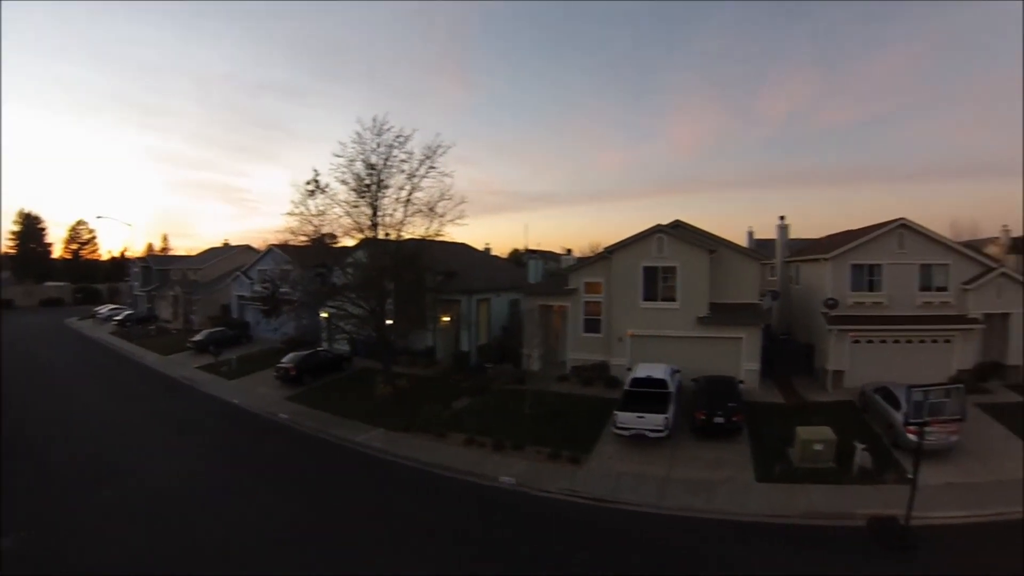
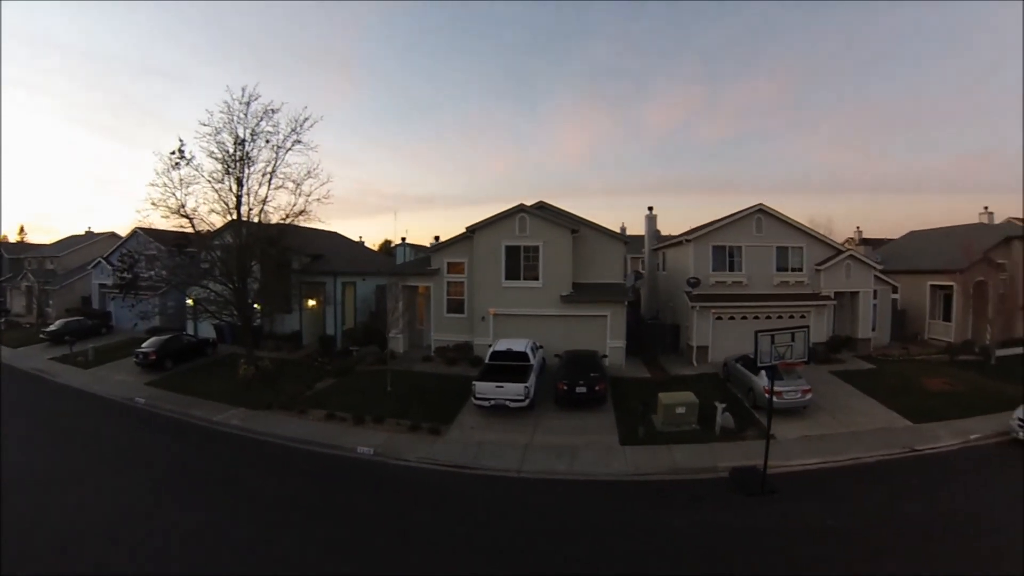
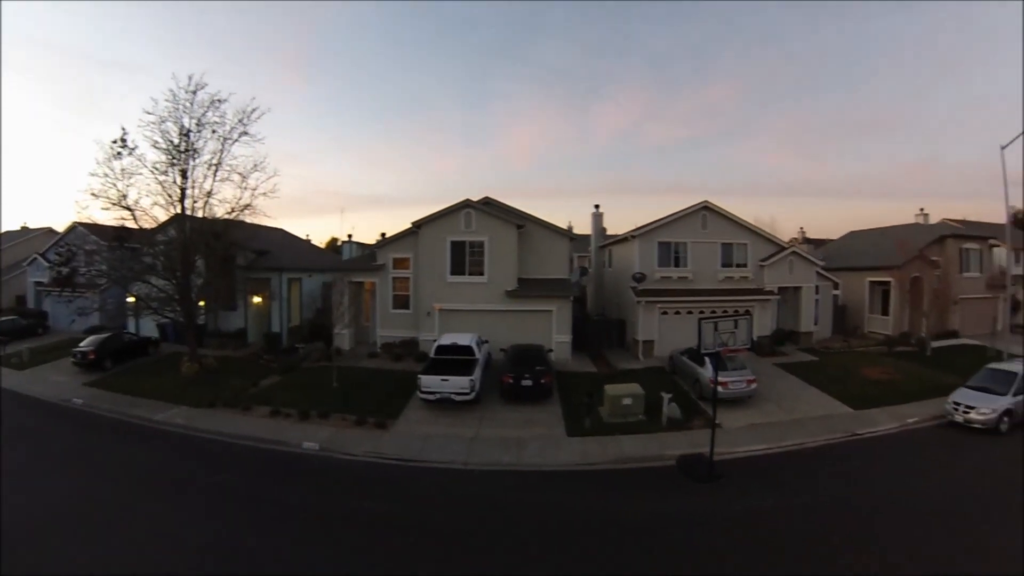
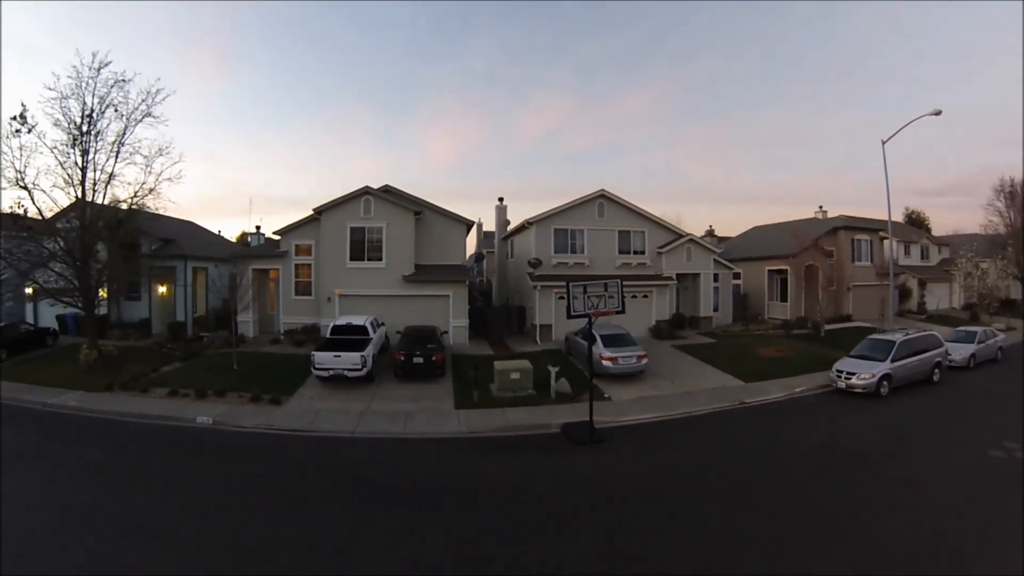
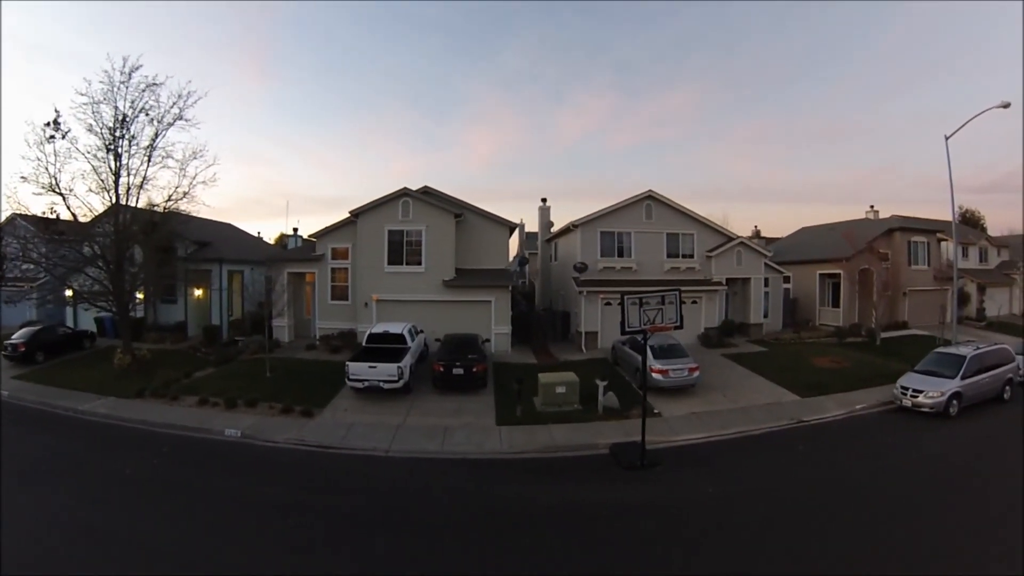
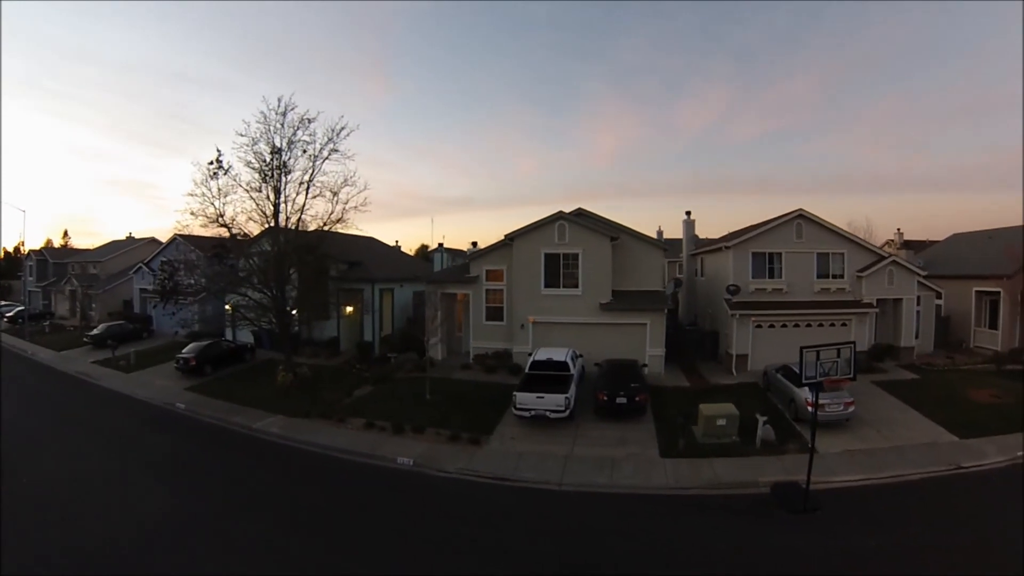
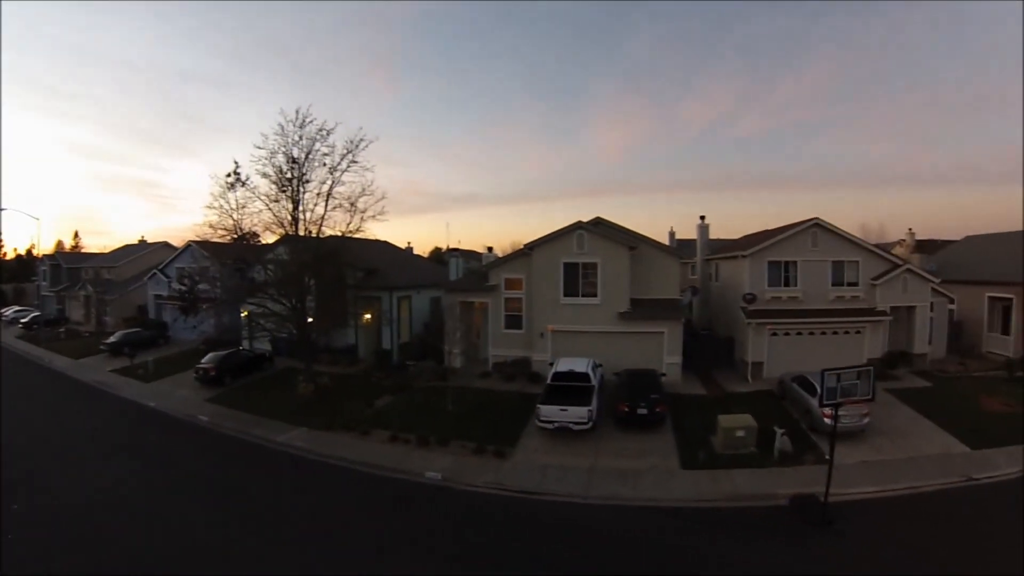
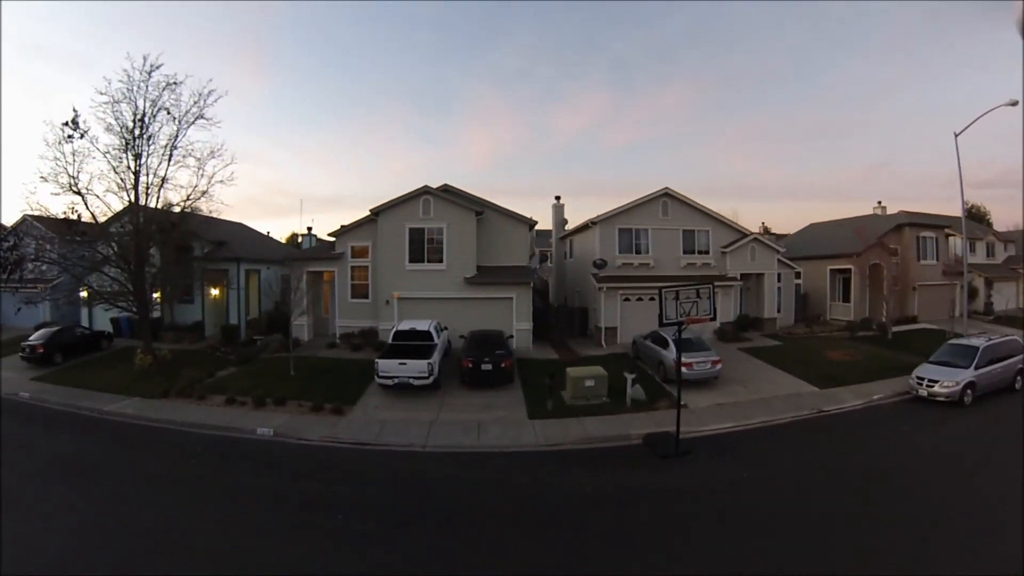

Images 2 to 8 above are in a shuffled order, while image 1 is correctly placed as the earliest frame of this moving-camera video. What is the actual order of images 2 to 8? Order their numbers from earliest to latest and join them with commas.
7, 6, 2, 3, 8, 5, 4
